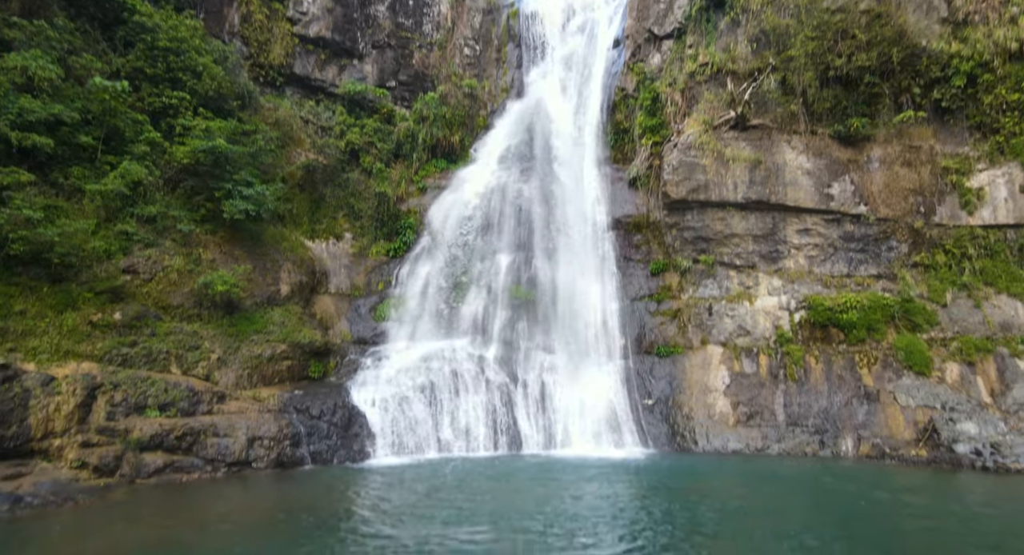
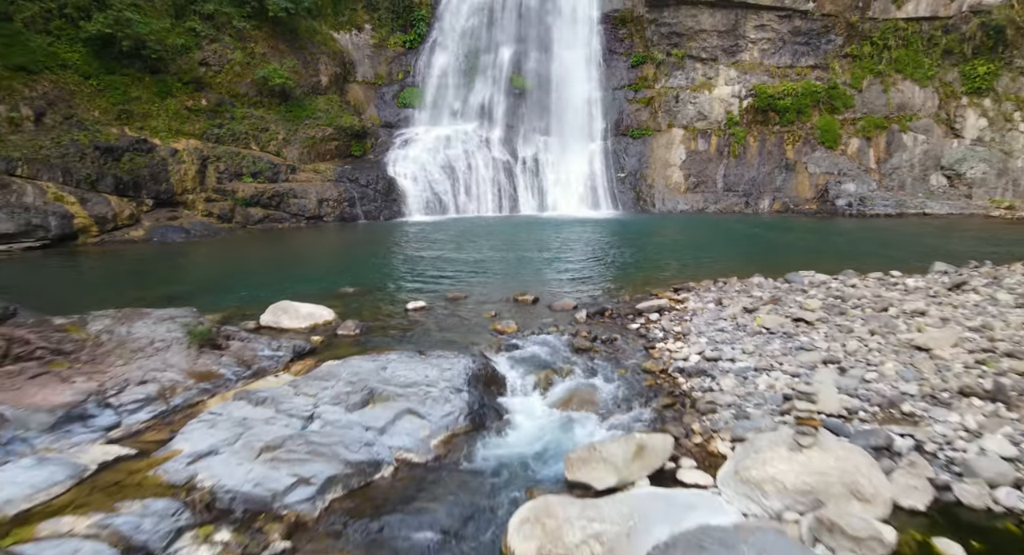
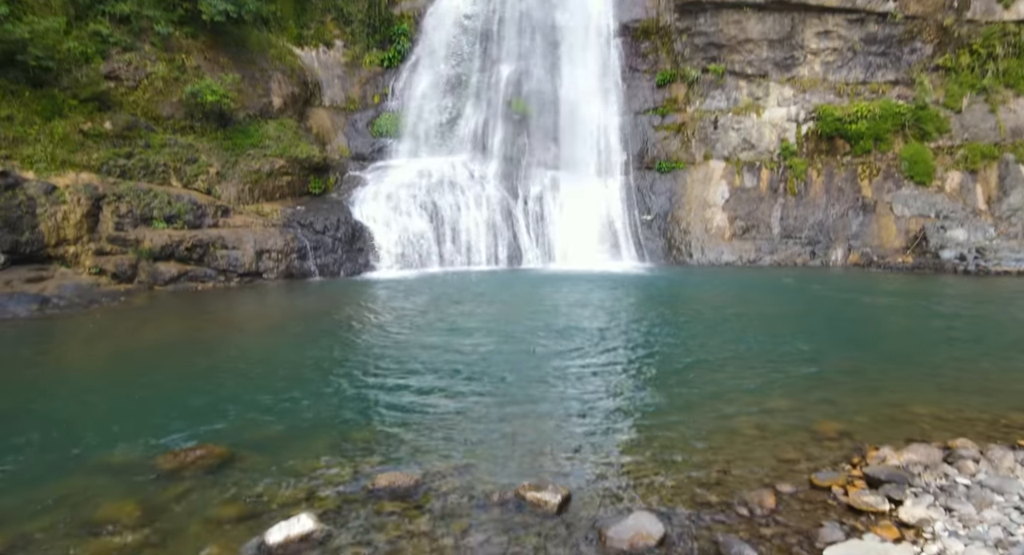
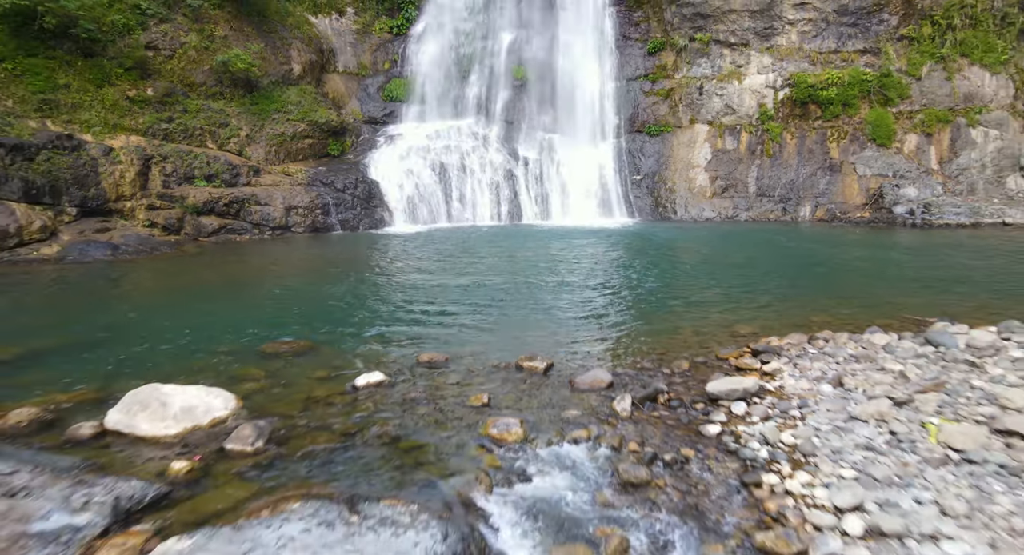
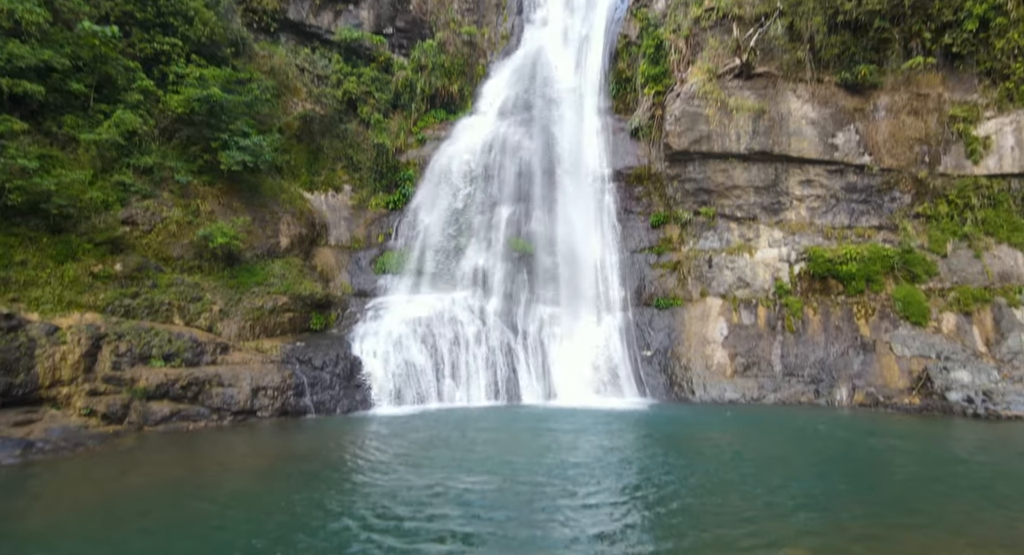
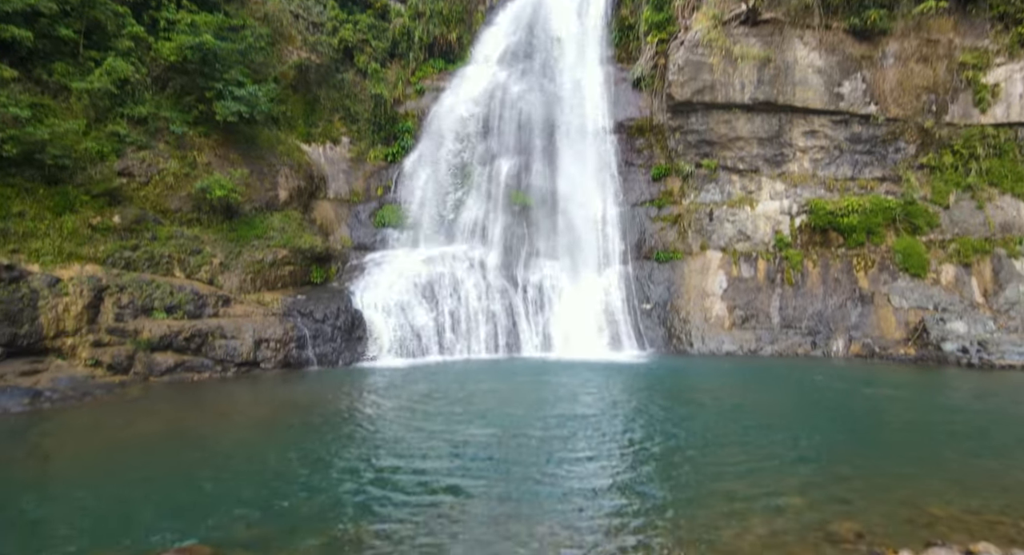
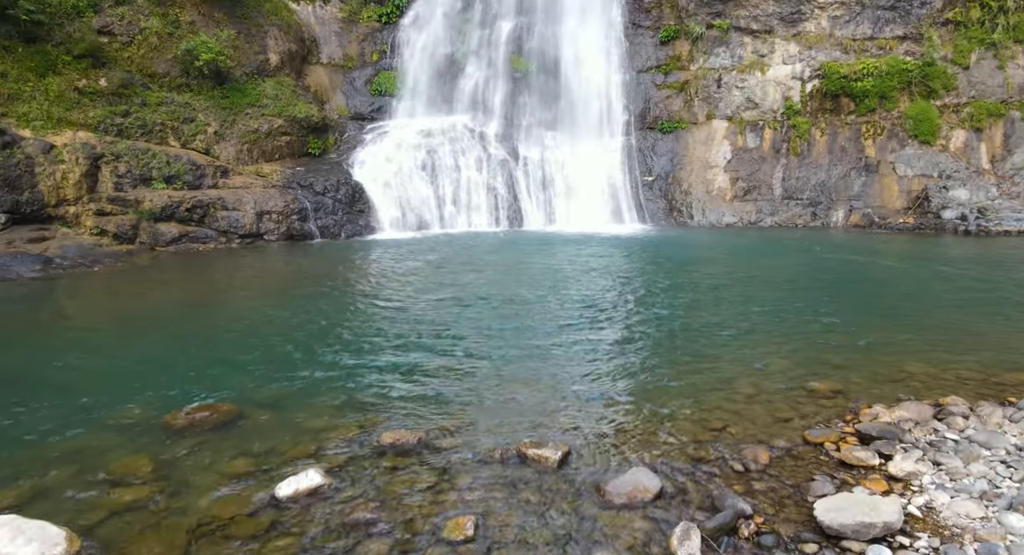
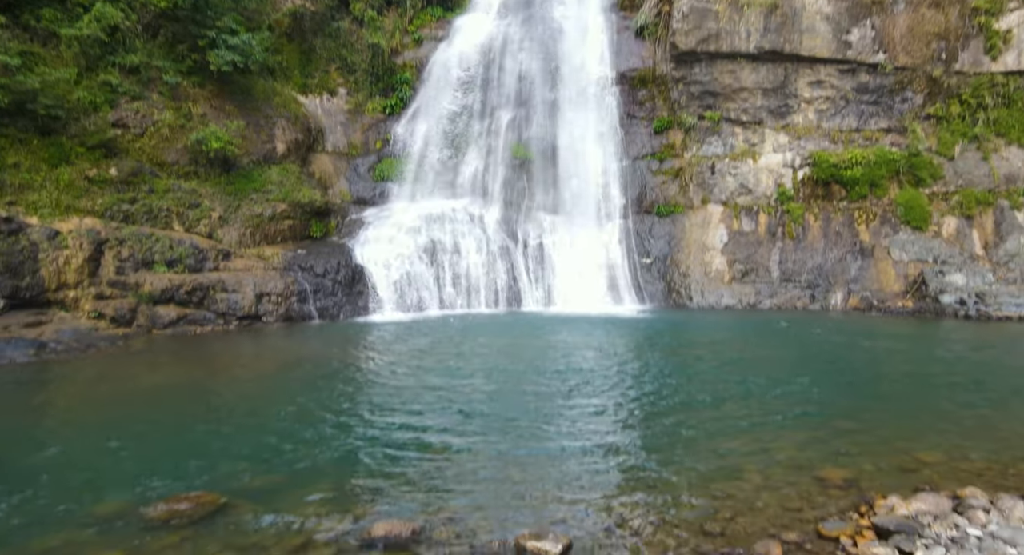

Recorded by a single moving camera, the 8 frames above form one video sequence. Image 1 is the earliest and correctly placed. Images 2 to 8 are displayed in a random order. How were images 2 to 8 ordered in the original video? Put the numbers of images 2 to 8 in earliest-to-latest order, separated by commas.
5, 6, 8, 3, 7, 4, 2
